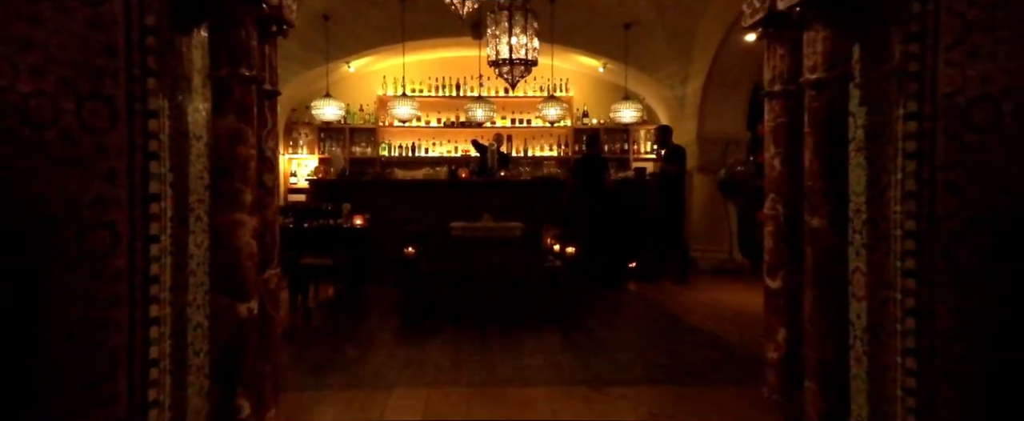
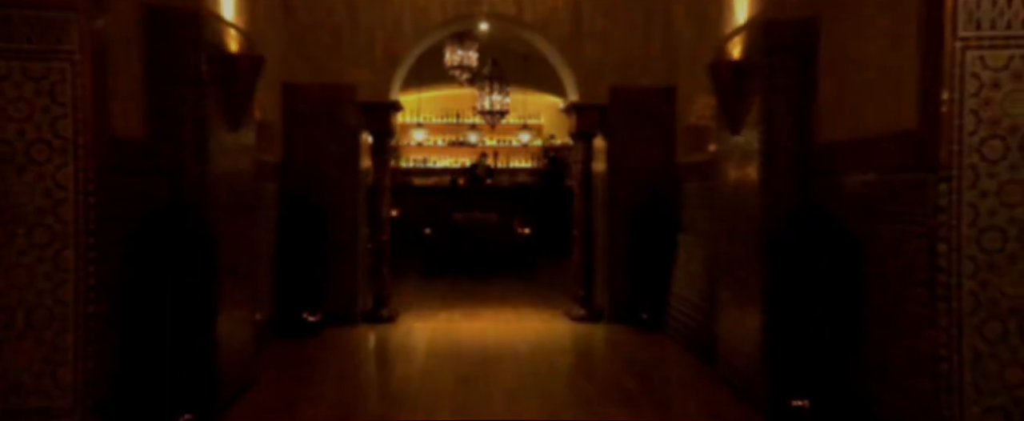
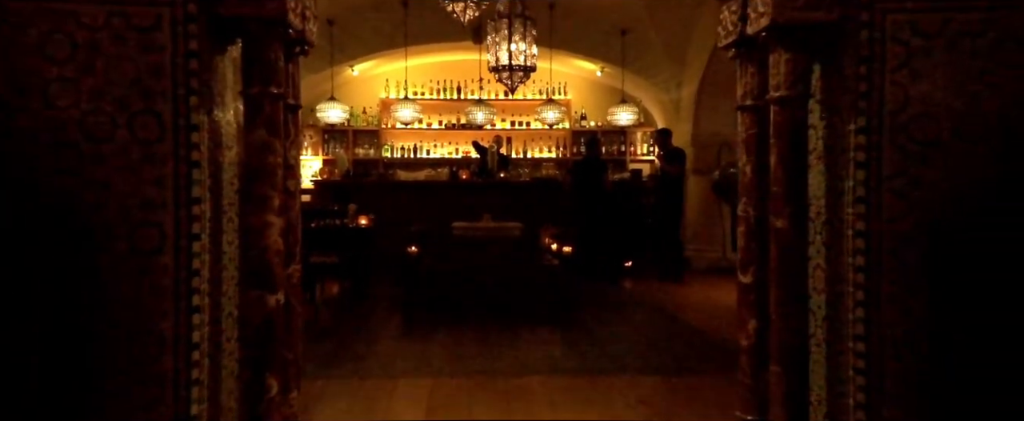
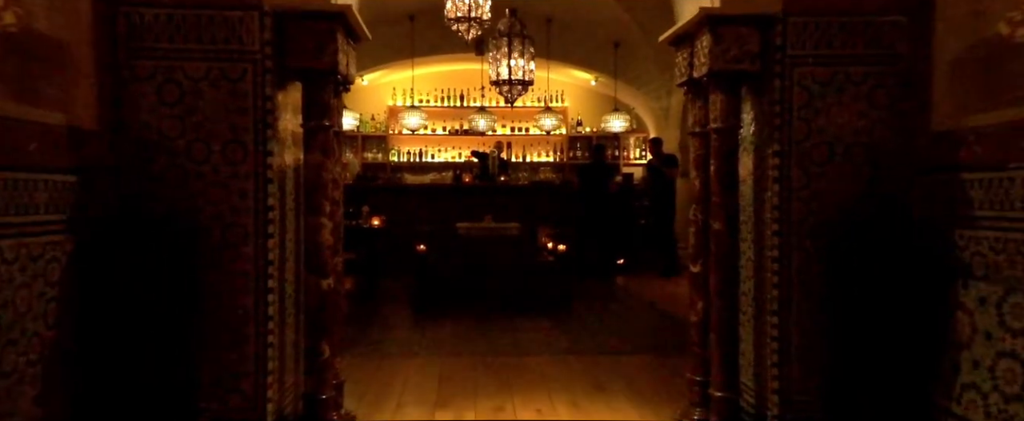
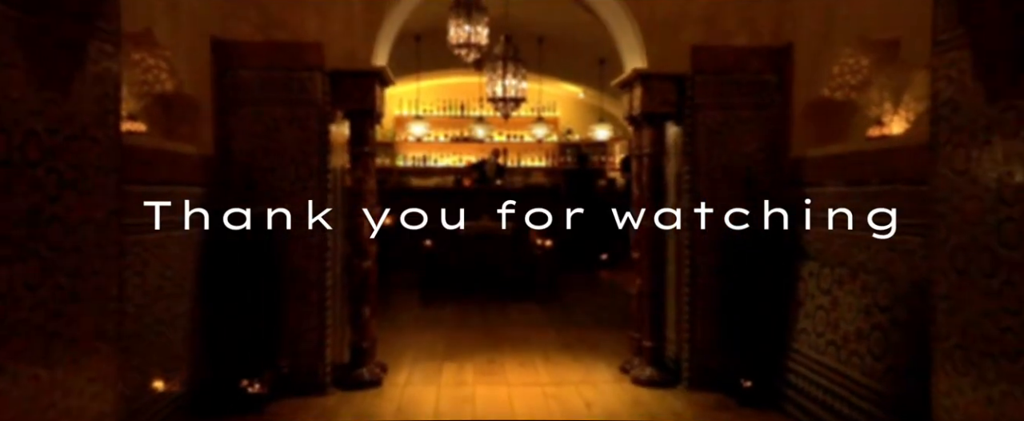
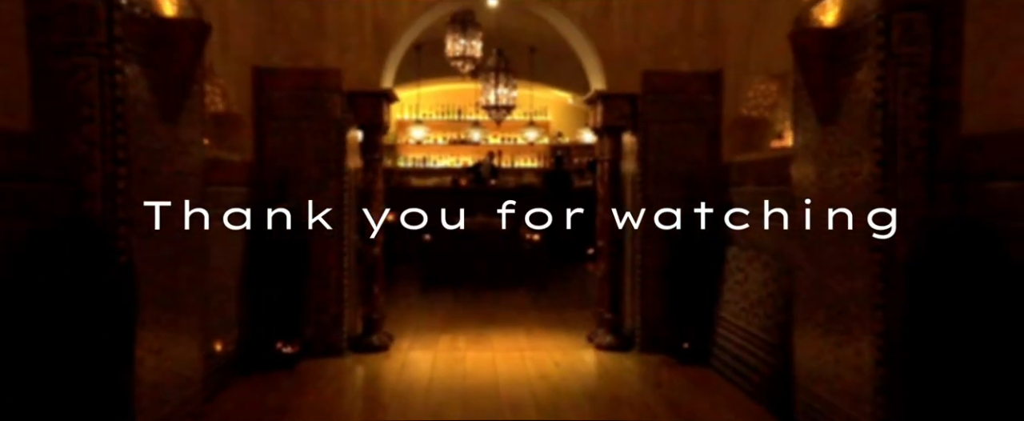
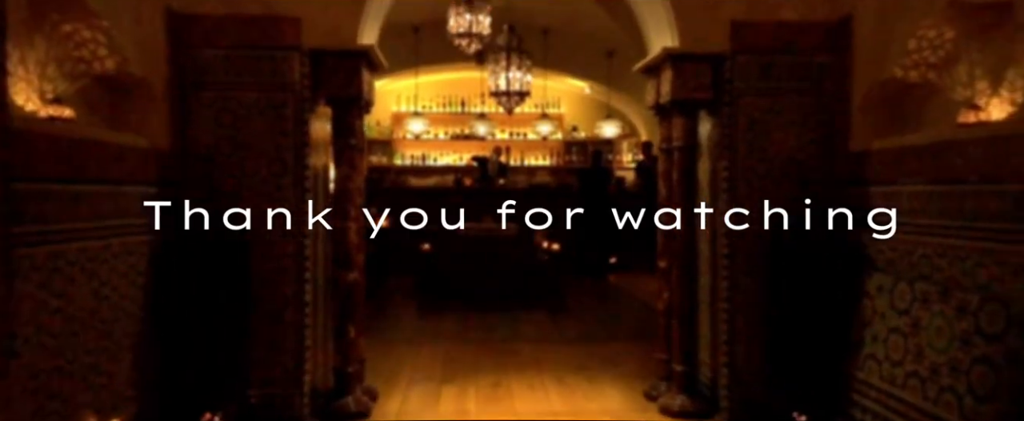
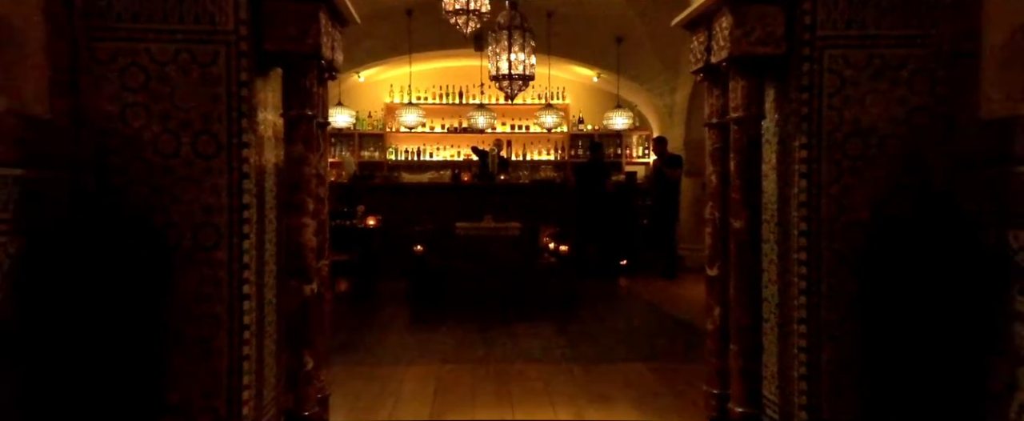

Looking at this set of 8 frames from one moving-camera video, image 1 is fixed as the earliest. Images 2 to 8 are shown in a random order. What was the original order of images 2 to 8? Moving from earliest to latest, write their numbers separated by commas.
3, 8, 4, 7, 5, 6, 2
